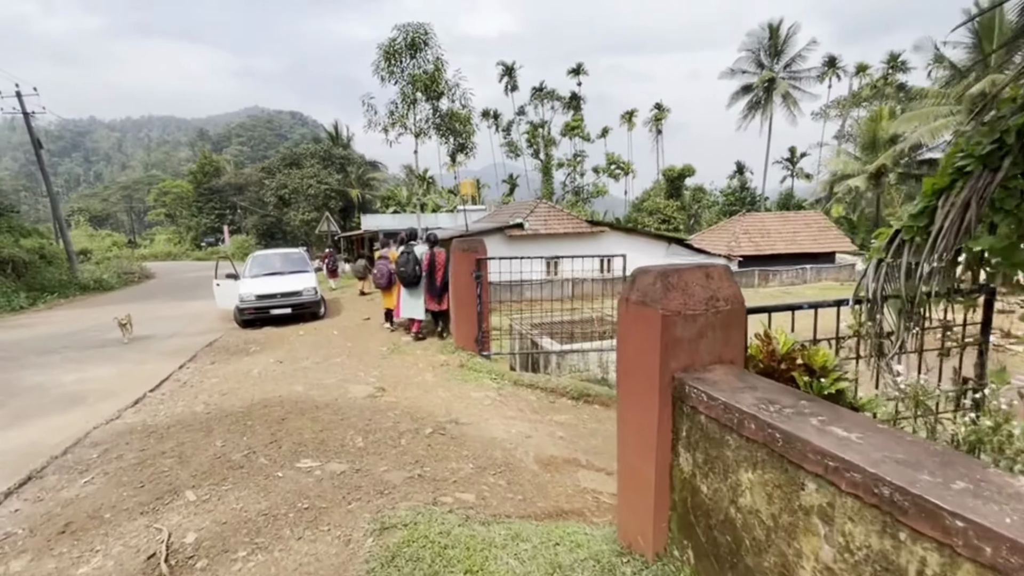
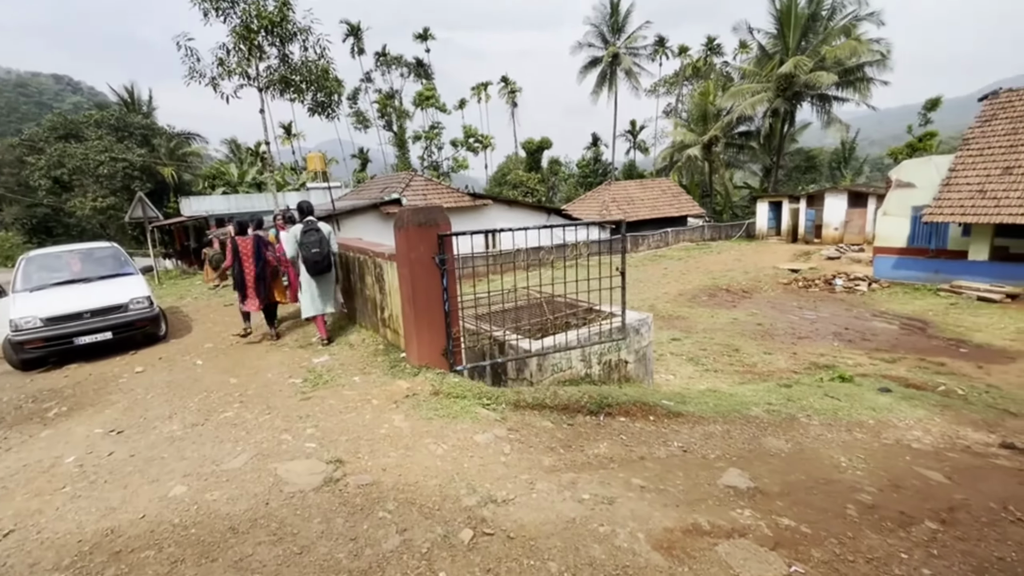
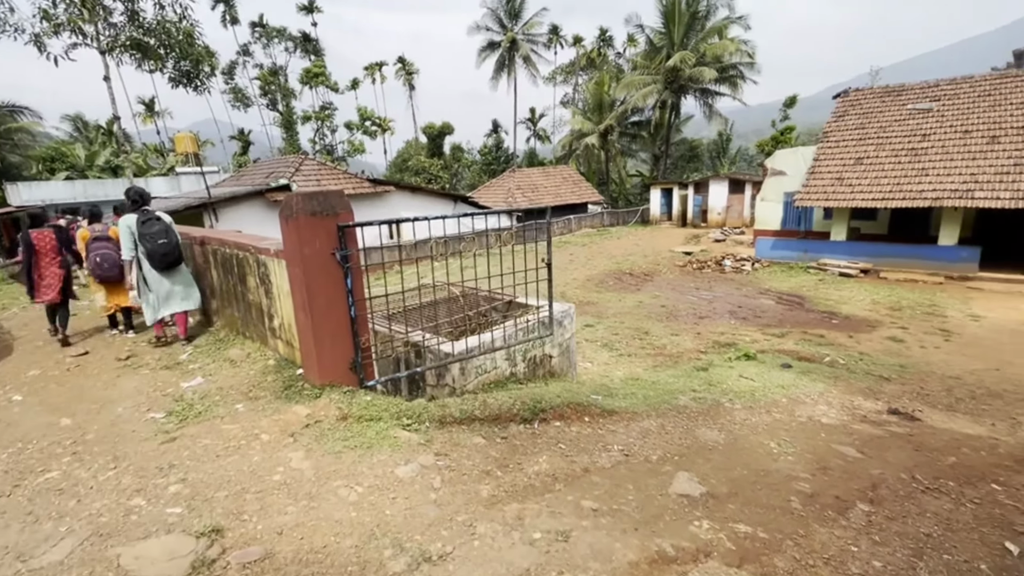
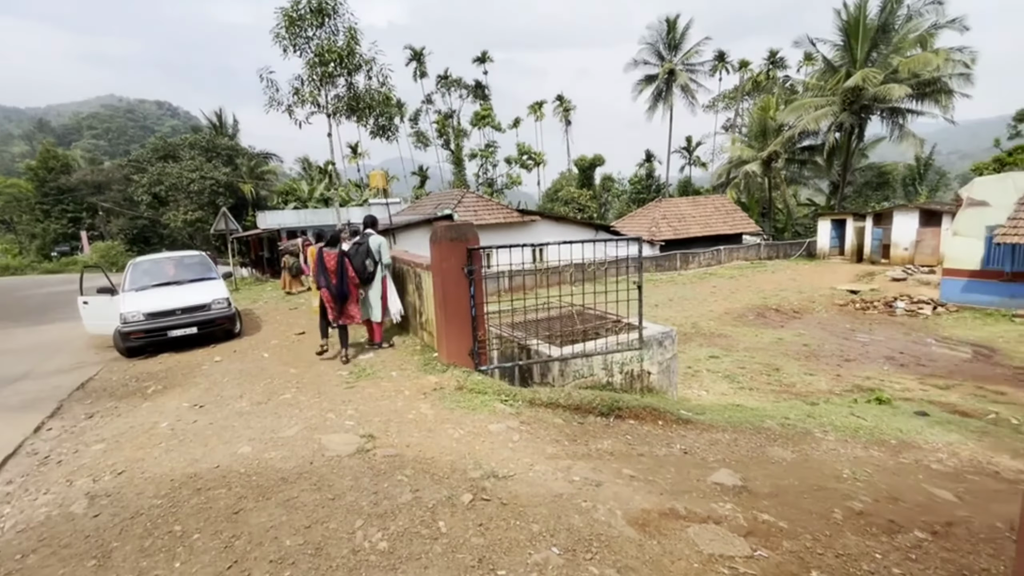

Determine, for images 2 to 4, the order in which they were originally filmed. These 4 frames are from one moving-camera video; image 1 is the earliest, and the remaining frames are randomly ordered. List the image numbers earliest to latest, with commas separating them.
4, 2, 3
